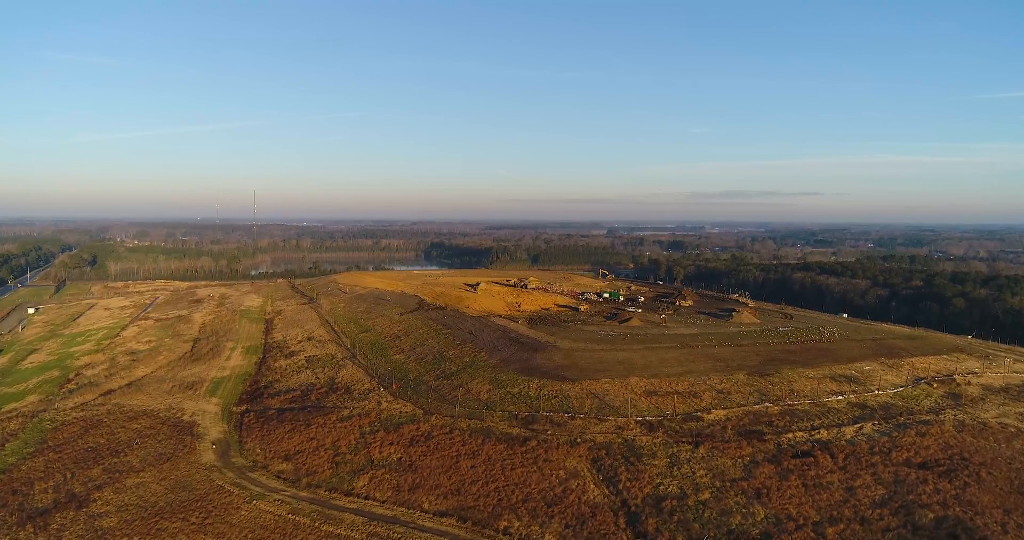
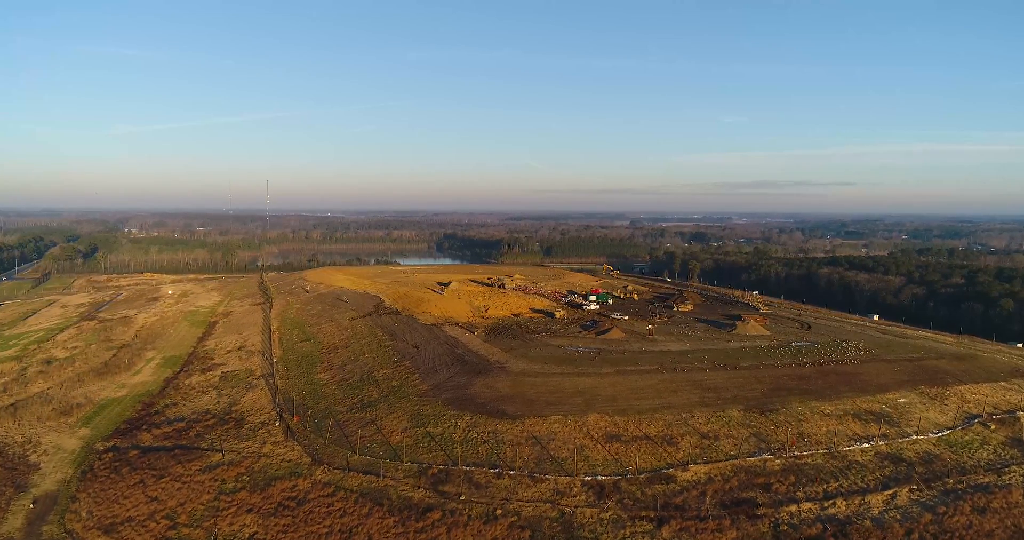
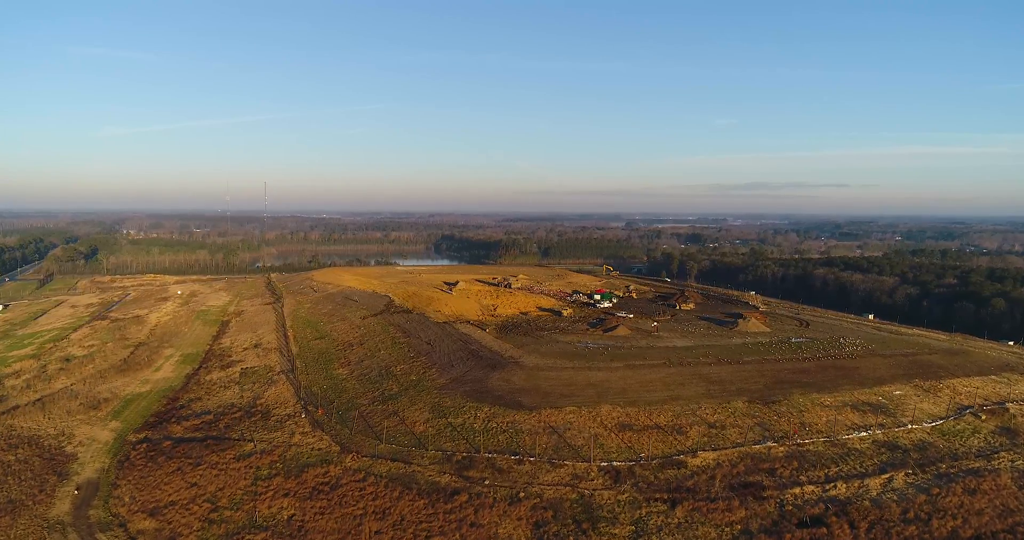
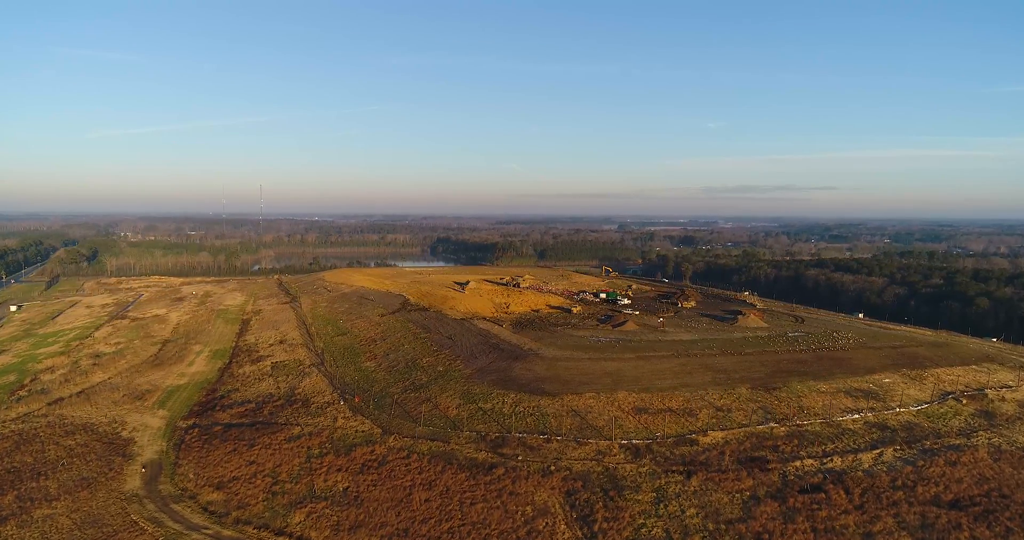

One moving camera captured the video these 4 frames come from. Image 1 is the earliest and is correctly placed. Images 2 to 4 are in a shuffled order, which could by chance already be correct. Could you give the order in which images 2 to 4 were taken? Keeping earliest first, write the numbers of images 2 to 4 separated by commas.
4, 3, 2
